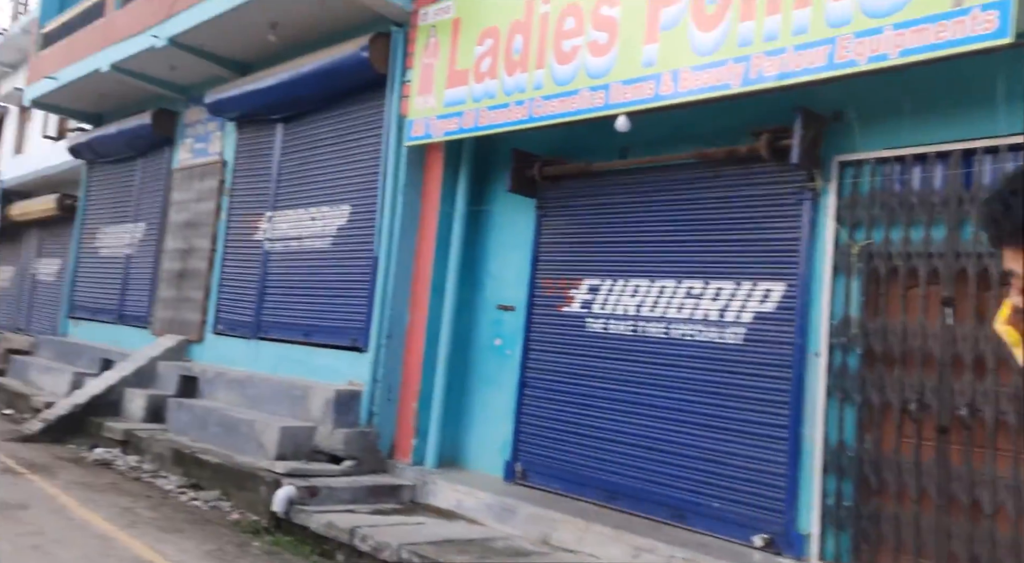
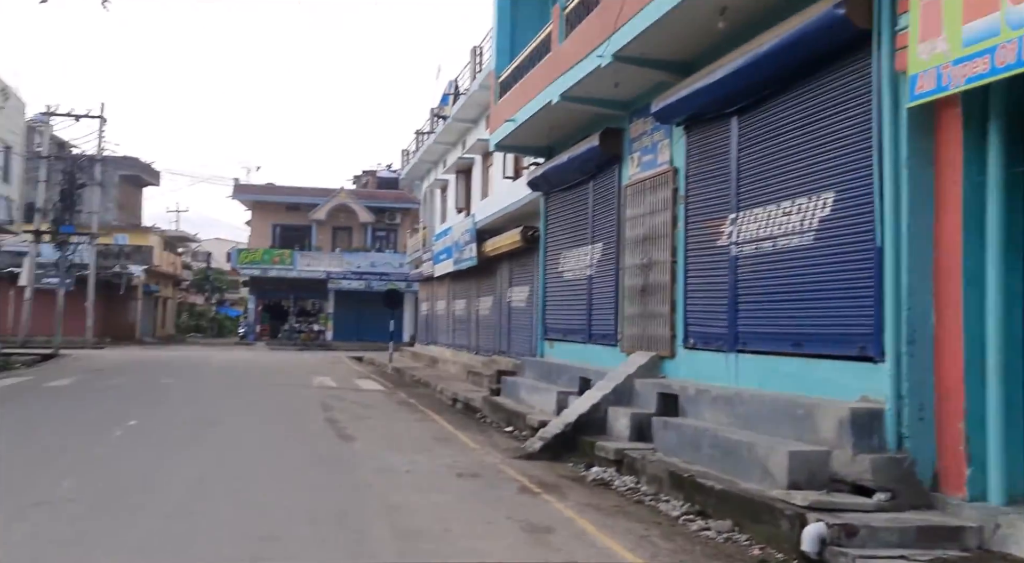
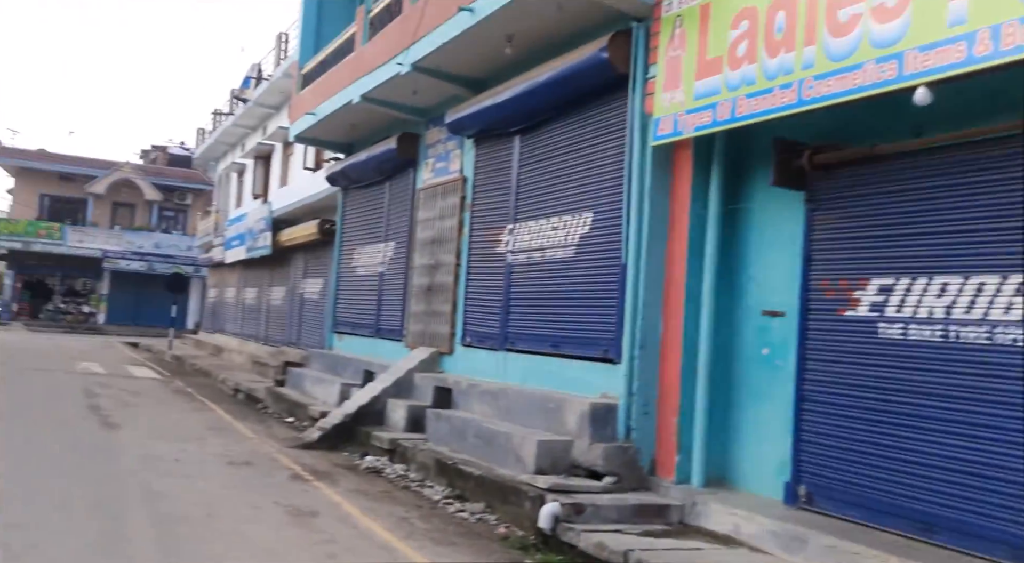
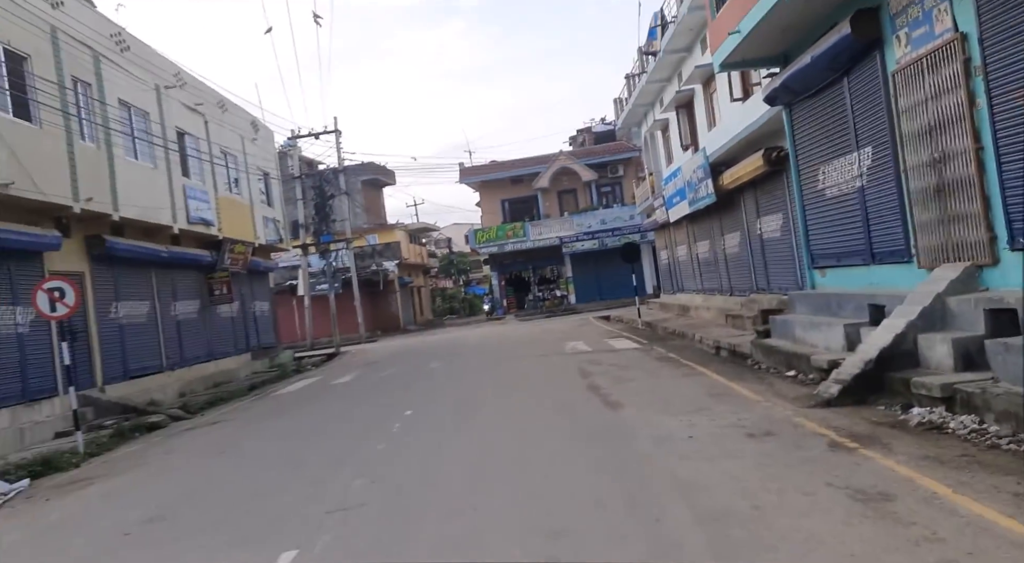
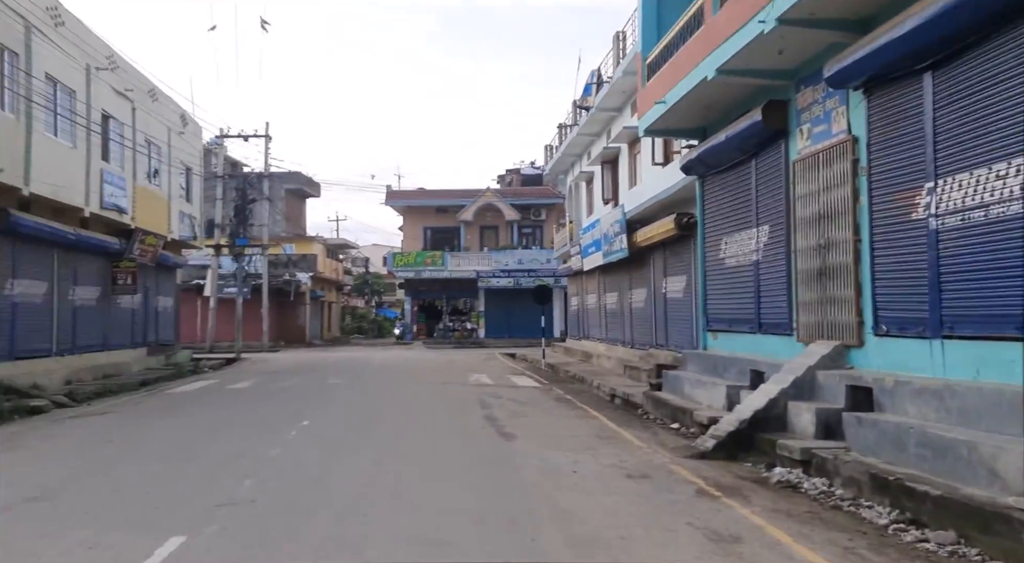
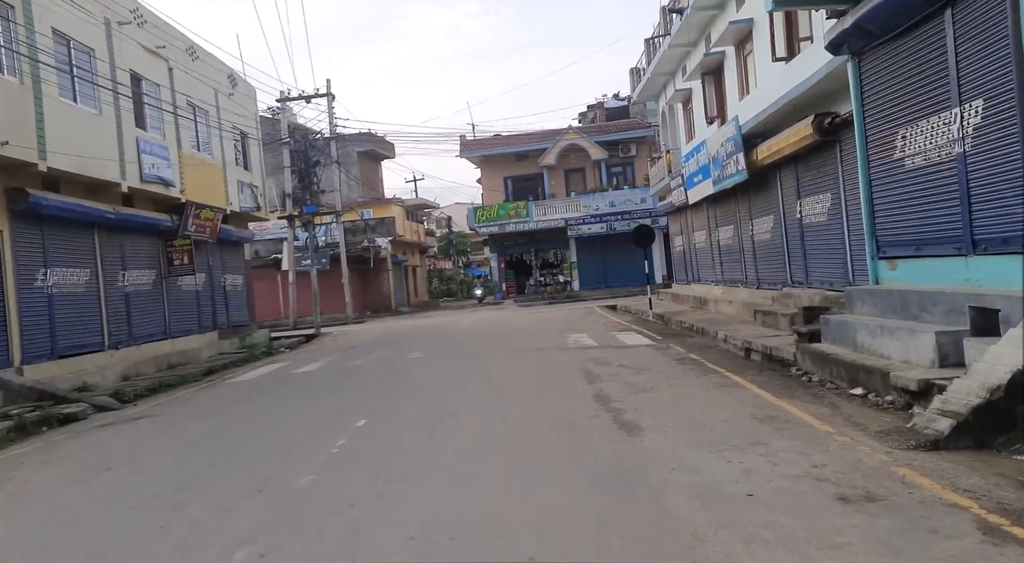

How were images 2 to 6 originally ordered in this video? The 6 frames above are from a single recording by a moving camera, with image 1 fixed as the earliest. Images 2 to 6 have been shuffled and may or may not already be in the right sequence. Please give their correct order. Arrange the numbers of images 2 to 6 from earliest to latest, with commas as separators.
3, 2, 5, 4, 6
